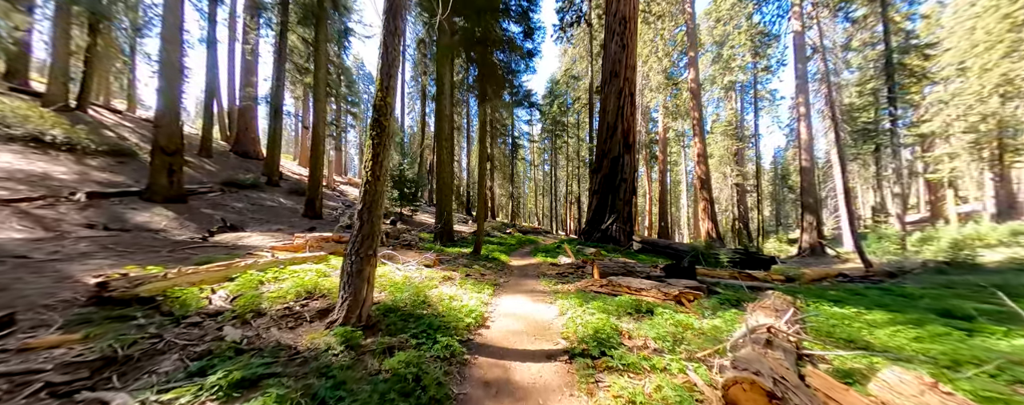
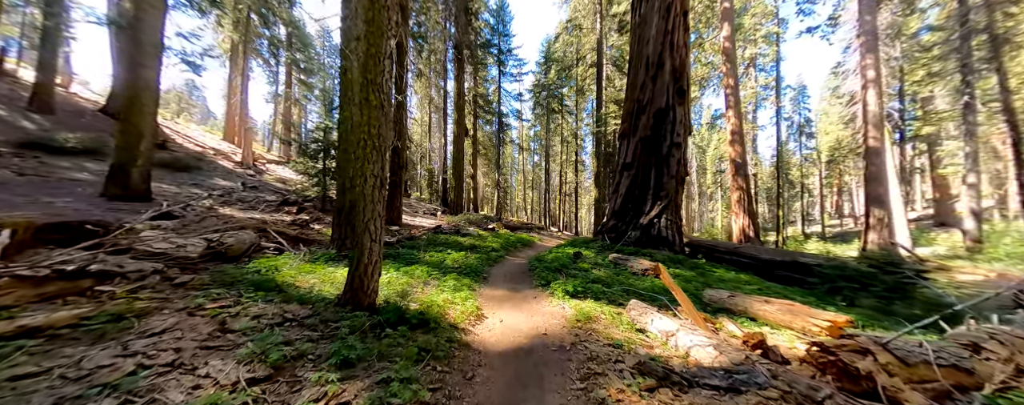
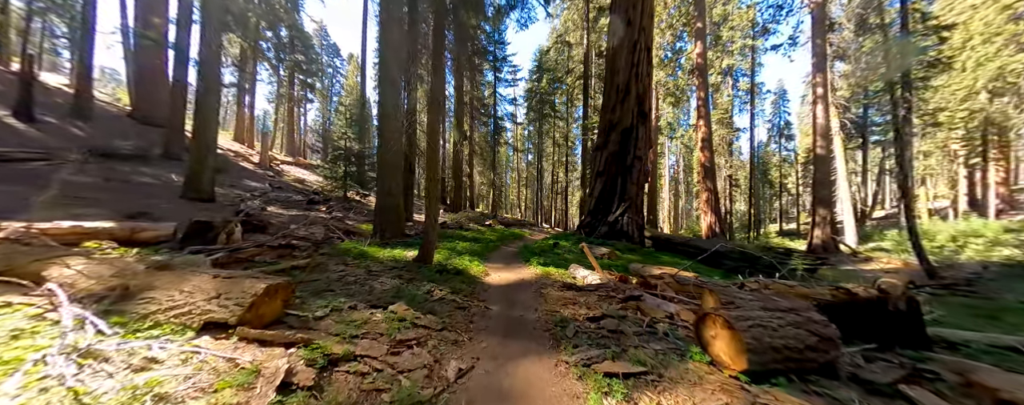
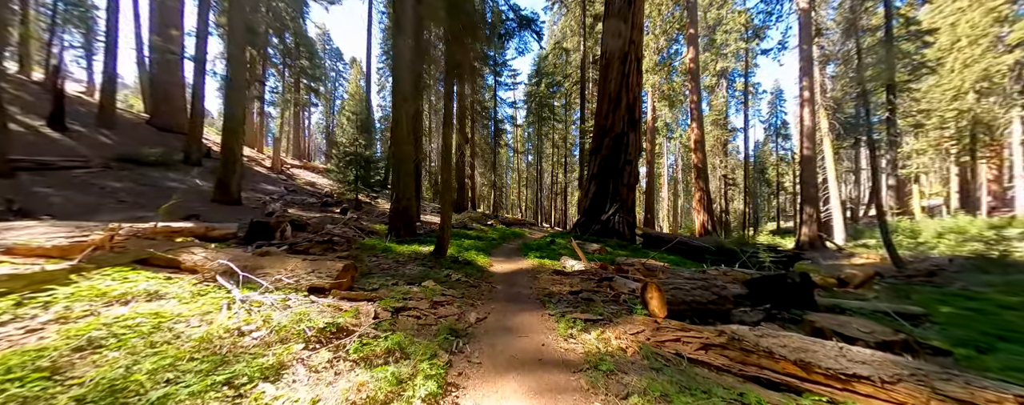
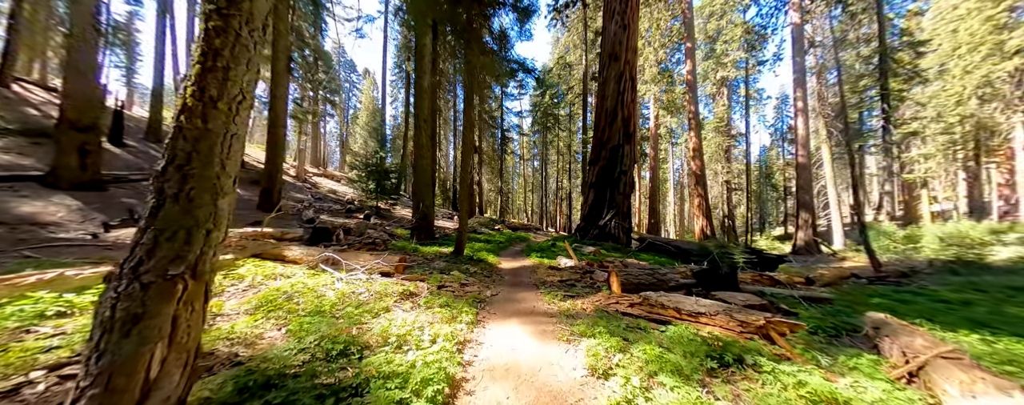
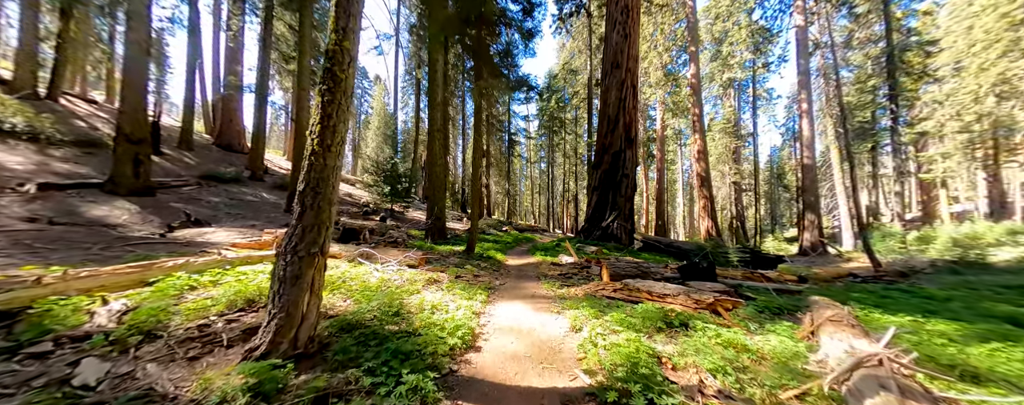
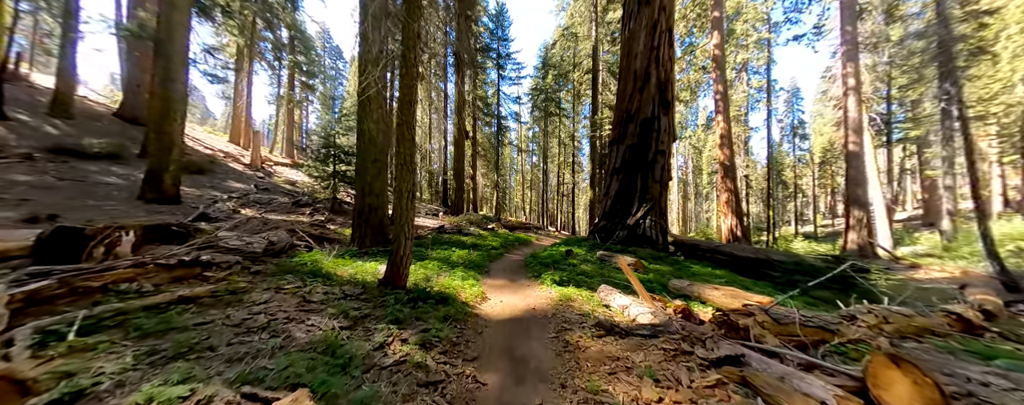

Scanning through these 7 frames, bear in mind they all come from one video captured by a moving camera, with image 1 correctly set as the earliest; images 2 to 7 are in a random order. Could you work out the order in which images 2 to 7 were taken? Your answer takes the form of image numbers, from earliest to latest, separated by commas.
6, 5, 4, 3, 7, 2
